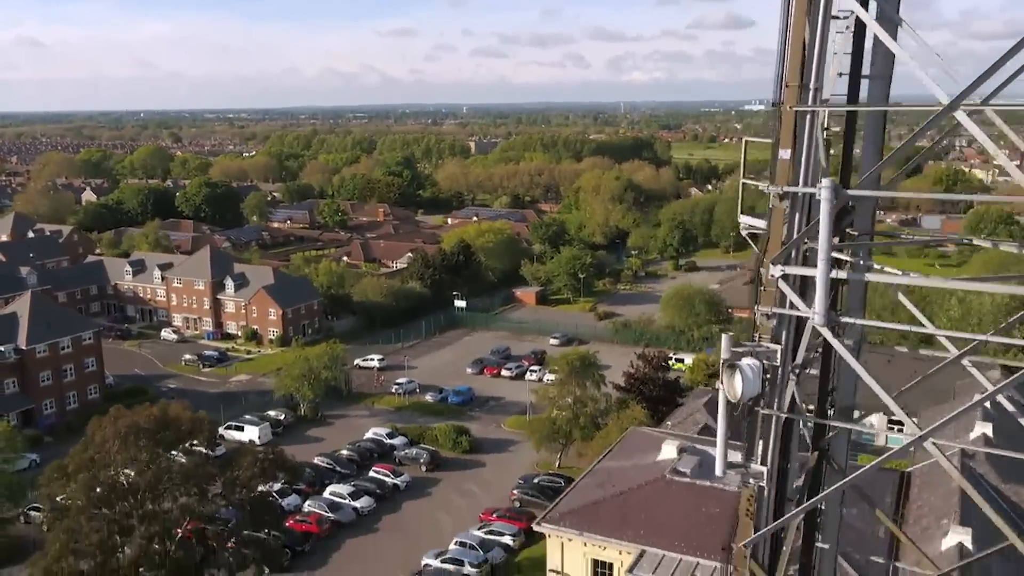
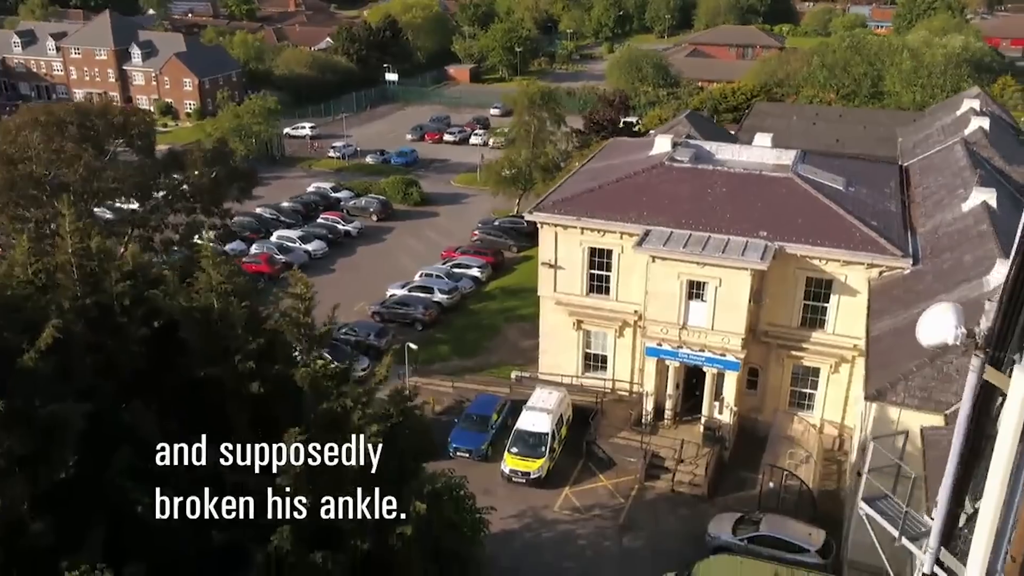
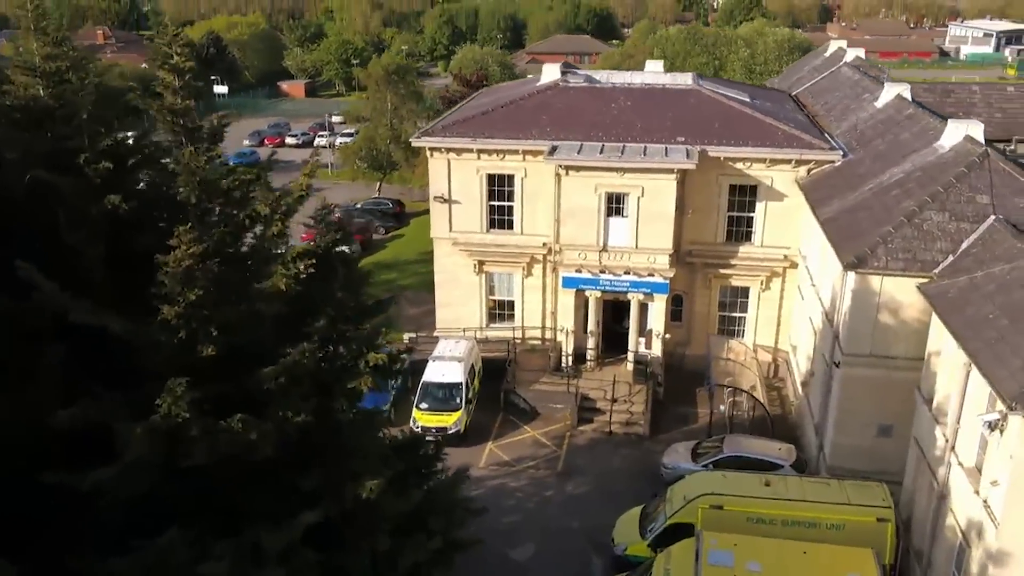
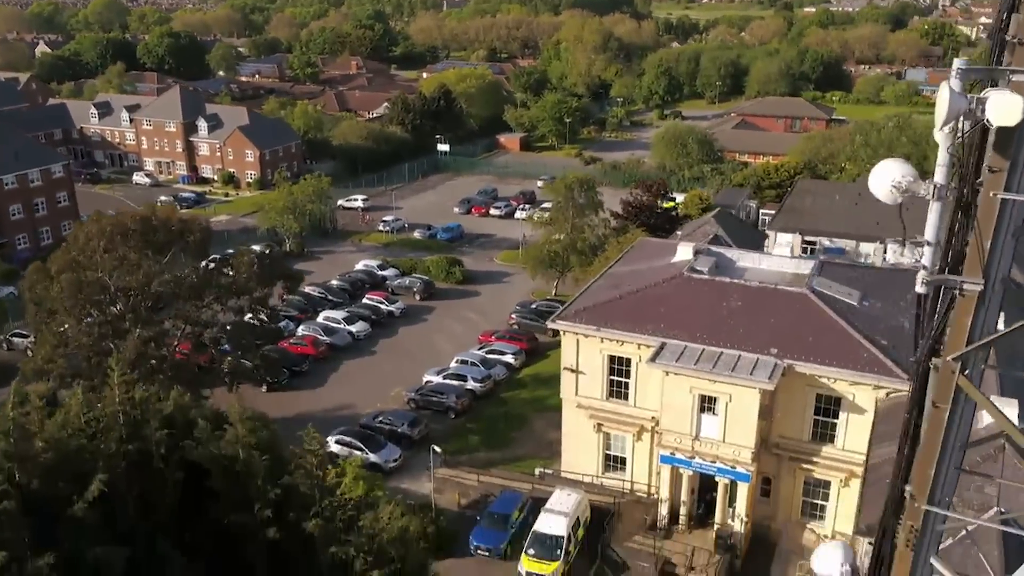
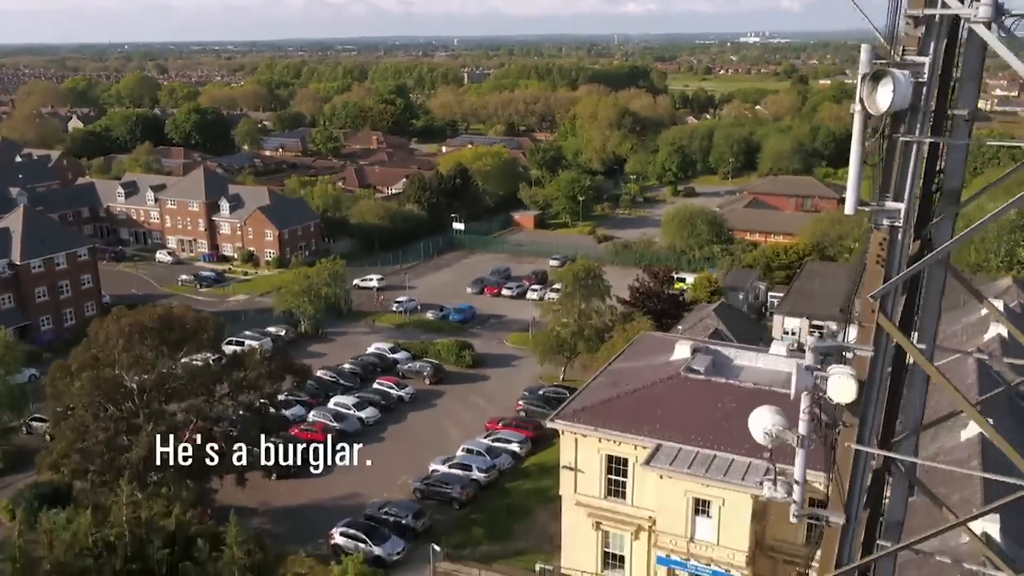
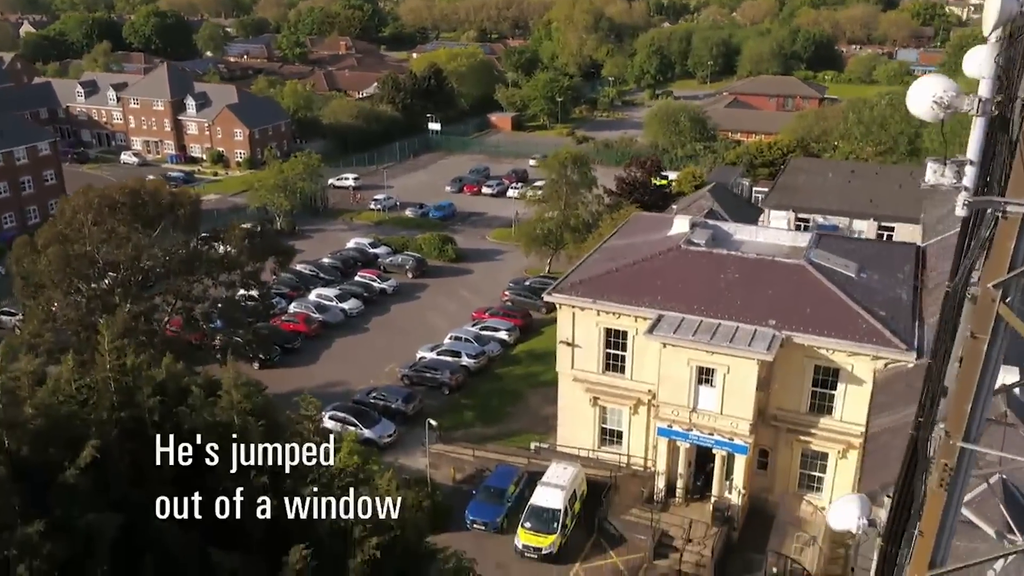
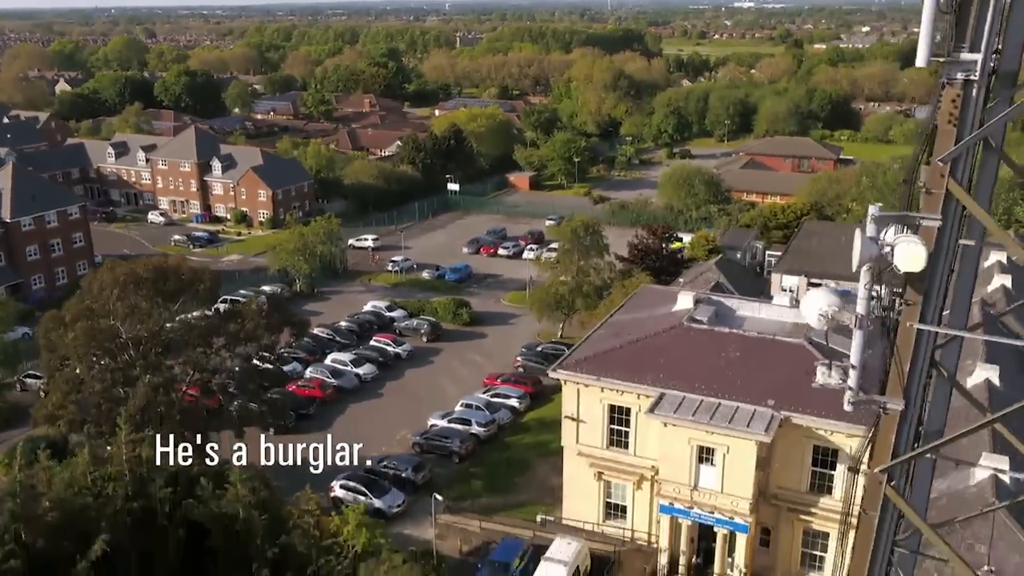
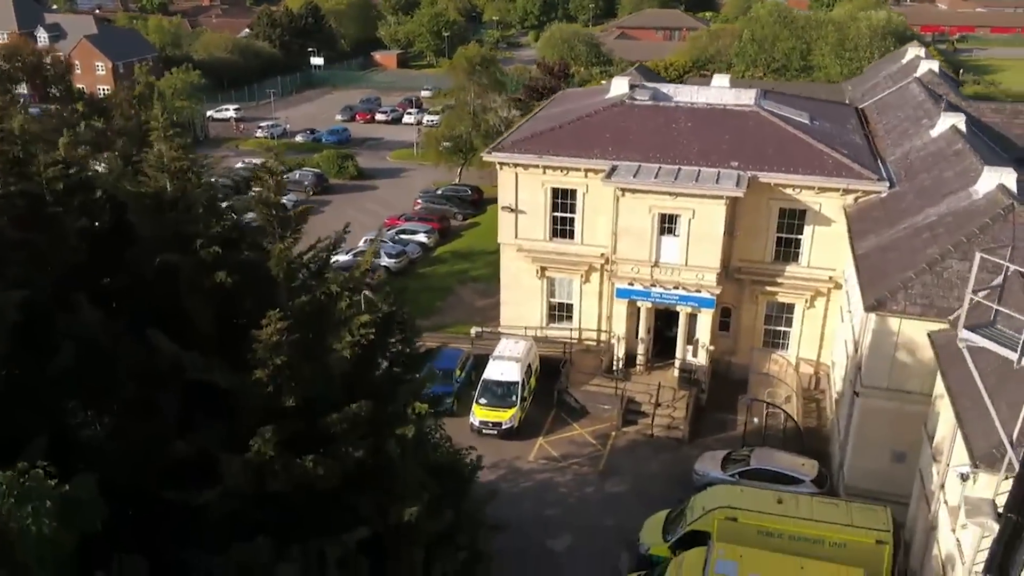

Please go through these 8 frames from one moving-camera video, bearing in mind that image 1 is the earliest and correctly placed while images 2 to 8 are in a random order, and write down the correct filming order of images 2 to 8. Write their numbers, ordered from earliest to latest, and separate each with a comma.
5, 7, 4, 6, 2, 8, 3
